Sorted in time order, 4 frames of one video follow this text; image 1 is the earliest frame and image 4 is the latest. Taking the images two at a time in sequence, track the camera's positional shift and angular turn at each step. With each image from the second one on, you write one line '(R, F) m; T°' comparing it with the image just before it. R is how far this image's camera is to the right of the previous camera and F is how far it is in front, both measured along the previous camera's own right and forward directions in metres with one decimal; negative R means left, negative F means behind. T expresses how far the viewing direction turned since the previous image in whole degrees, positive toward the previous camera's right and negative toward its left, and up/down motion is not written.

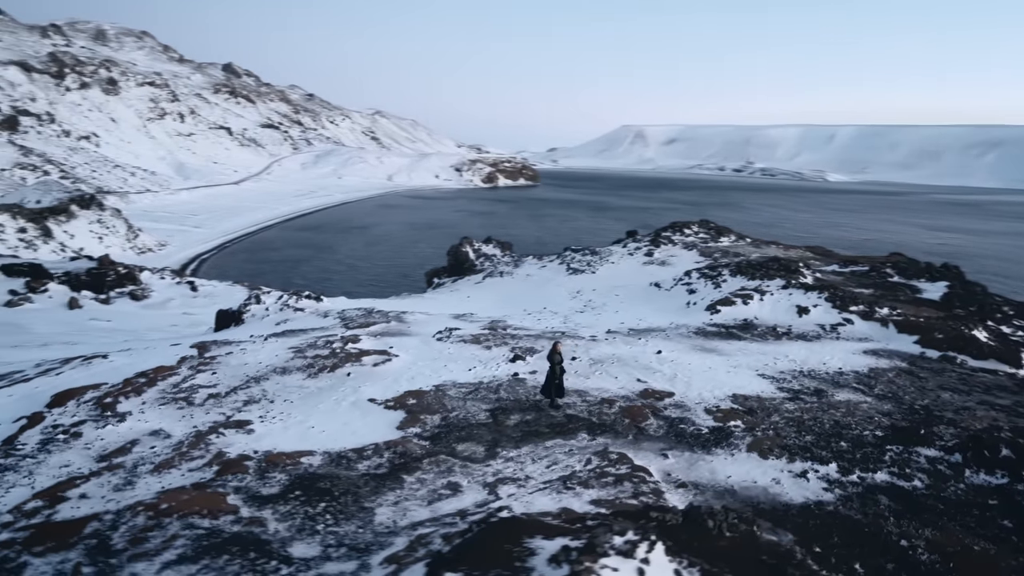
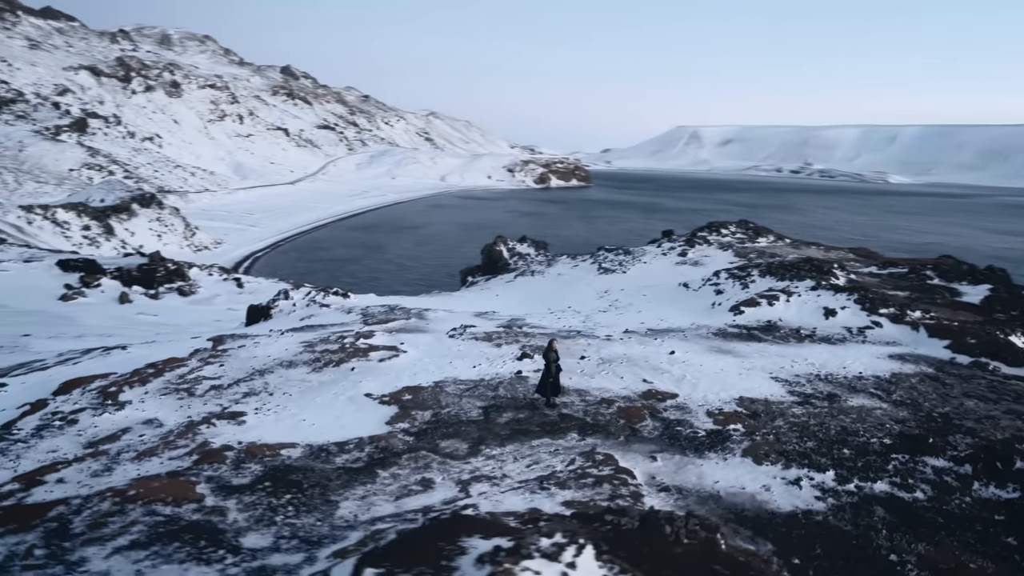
(+0.6, +0.1) m; -4°
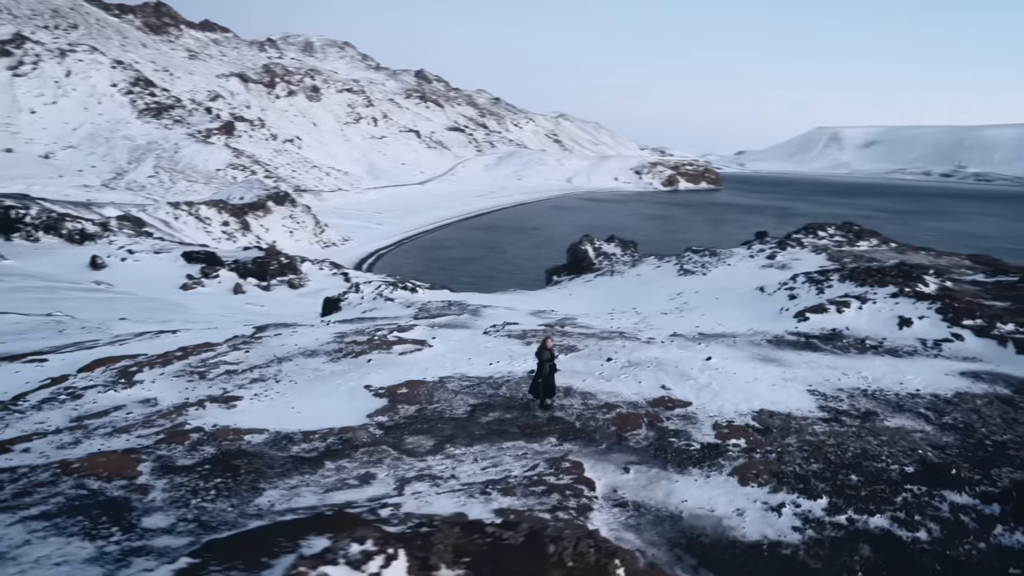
(+1.4, +0.4) m; -9°
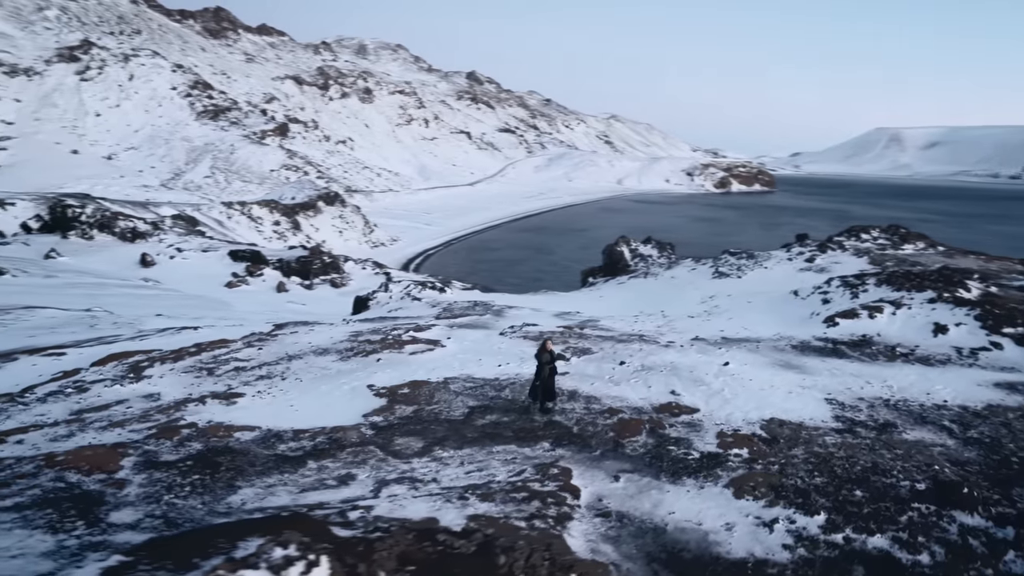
(+0.5, +0.2) m; -4°
